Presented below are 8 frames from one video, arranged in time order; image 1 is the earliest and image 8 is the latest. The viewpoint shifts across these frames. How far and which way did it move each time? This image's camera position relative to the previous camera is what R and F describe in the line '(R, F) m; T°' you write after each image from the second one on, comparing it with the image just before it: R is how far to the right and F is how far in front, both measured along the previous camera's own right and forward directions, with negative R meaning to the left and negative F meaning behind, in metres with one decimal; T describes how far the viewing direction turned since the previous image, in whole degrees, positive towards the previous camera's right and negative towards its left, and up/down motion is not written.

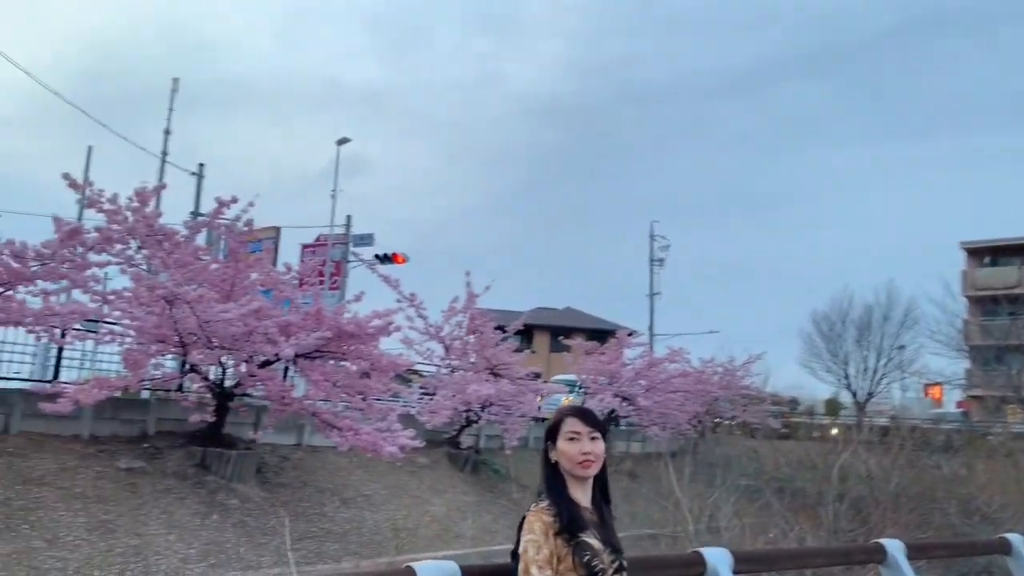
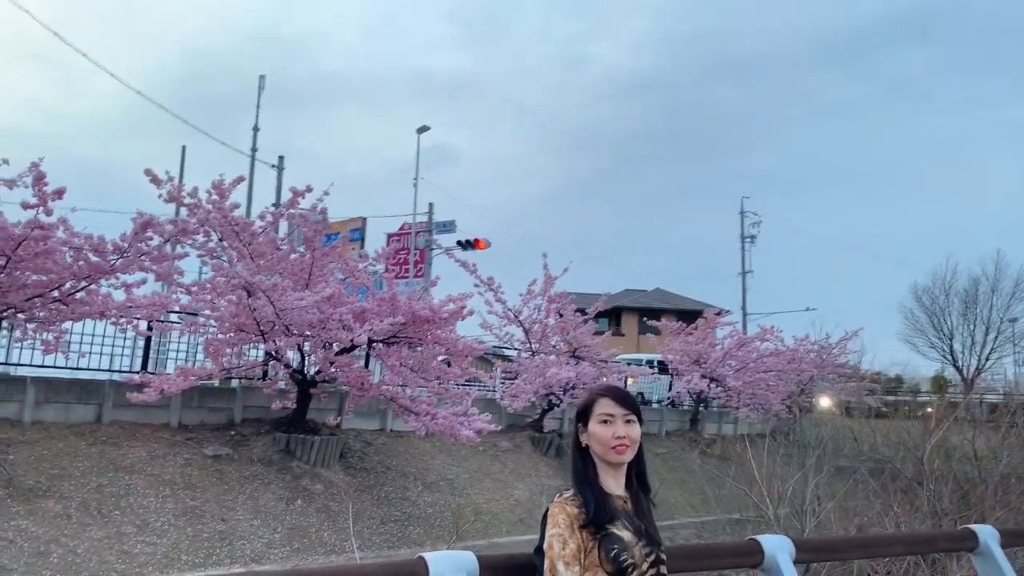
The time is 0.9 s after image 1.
(+0.2, +0.2) m; -6°
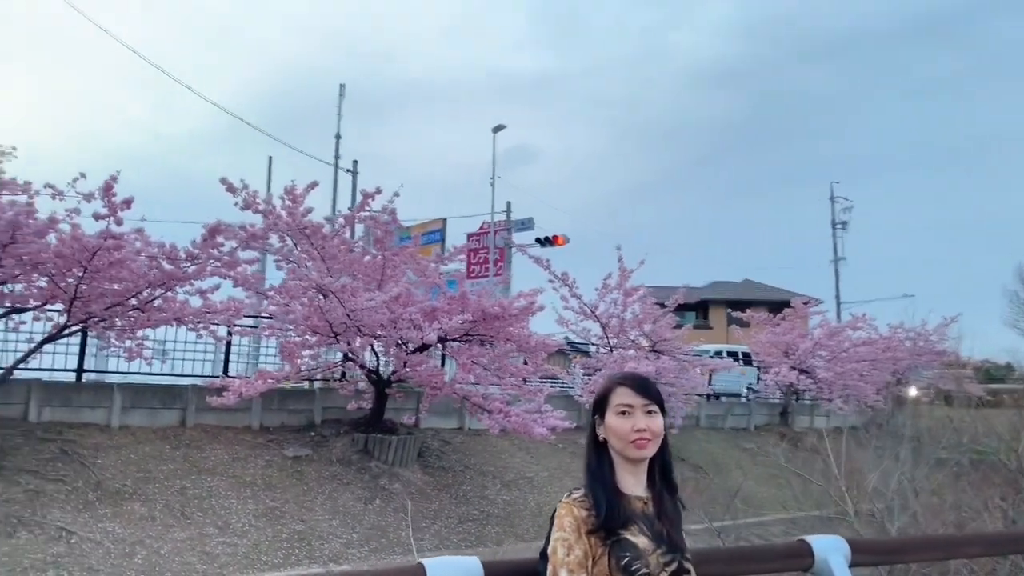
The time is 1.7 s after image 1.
(+0.2, +0.2) m; -6°
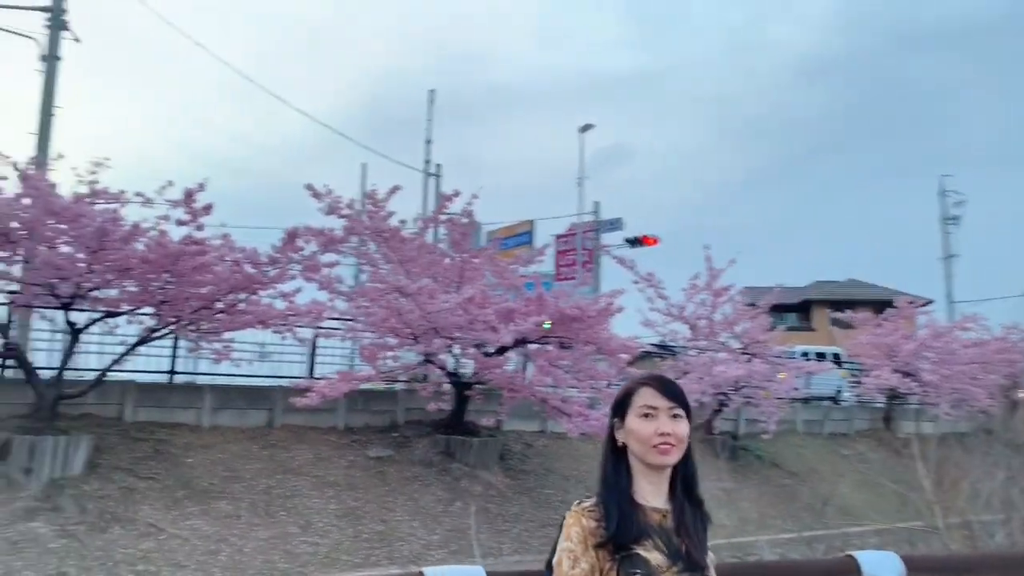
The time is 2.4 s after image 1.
(+0.2, +0.1) m; -6°
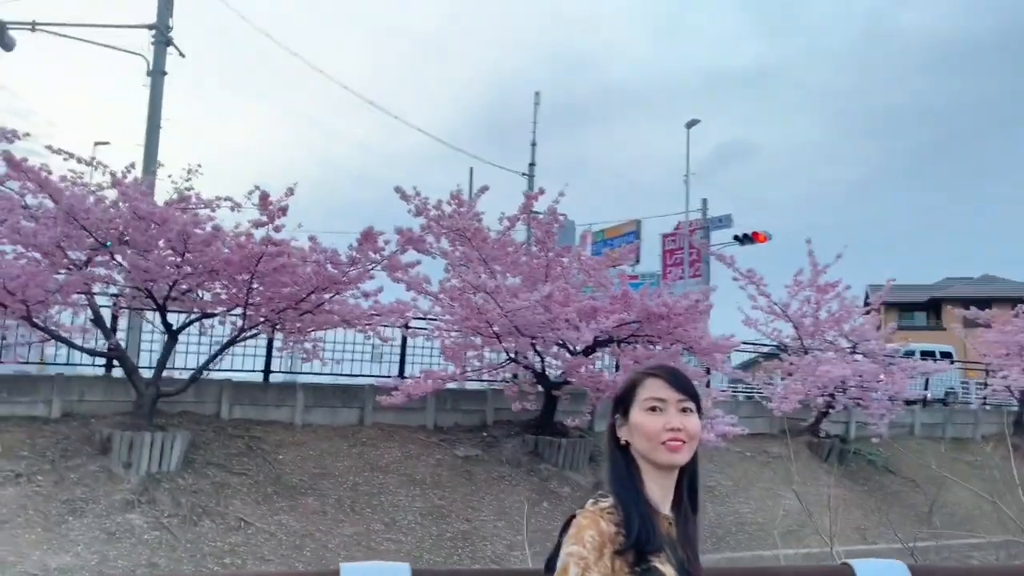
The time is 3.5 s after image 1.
(+0.3, +0.2) m; -7°
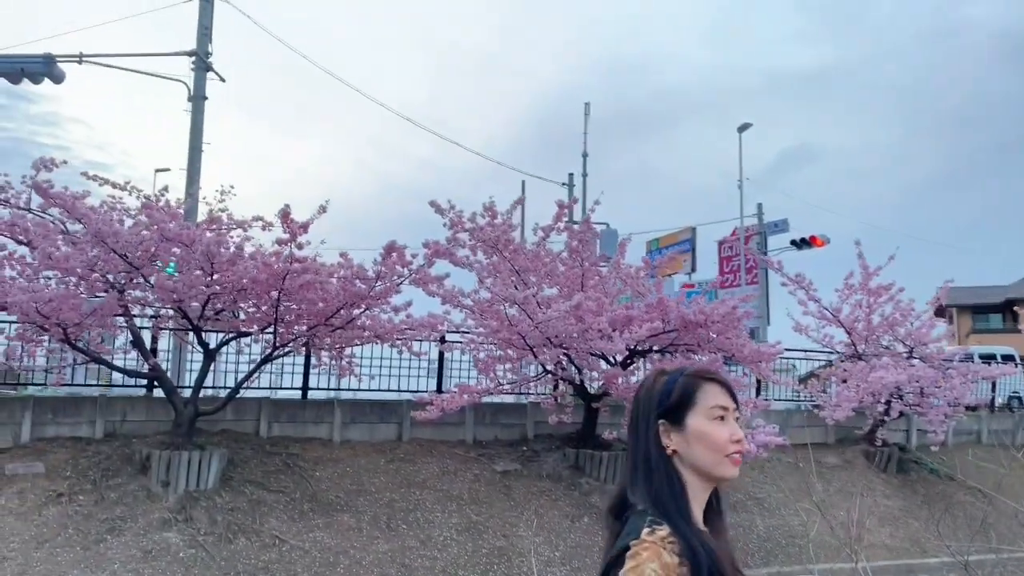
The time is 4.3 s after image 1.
(+0.3, +0.1) m; -4°
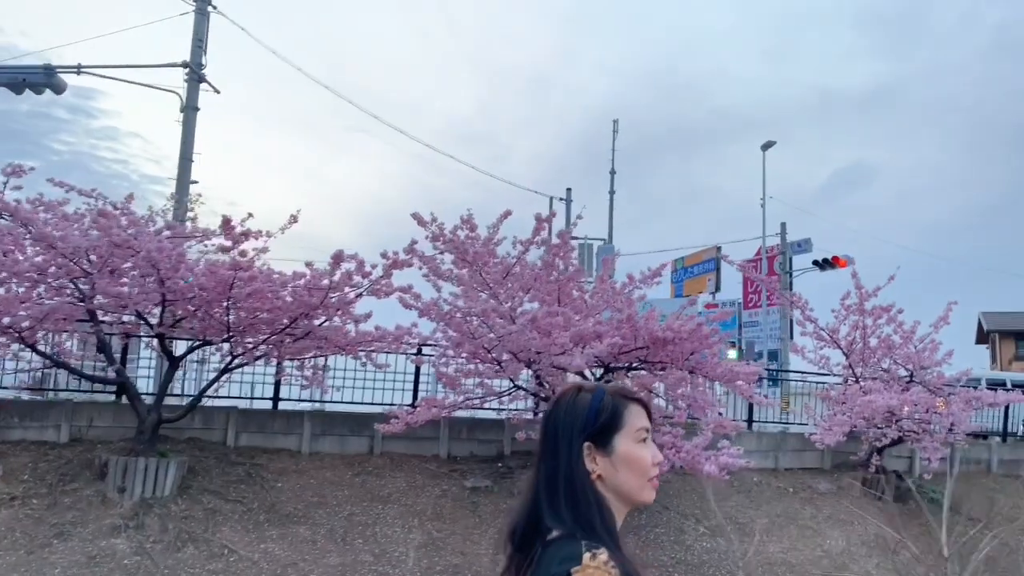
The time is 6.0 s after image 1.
(+0.8, +0.2) m; -3°
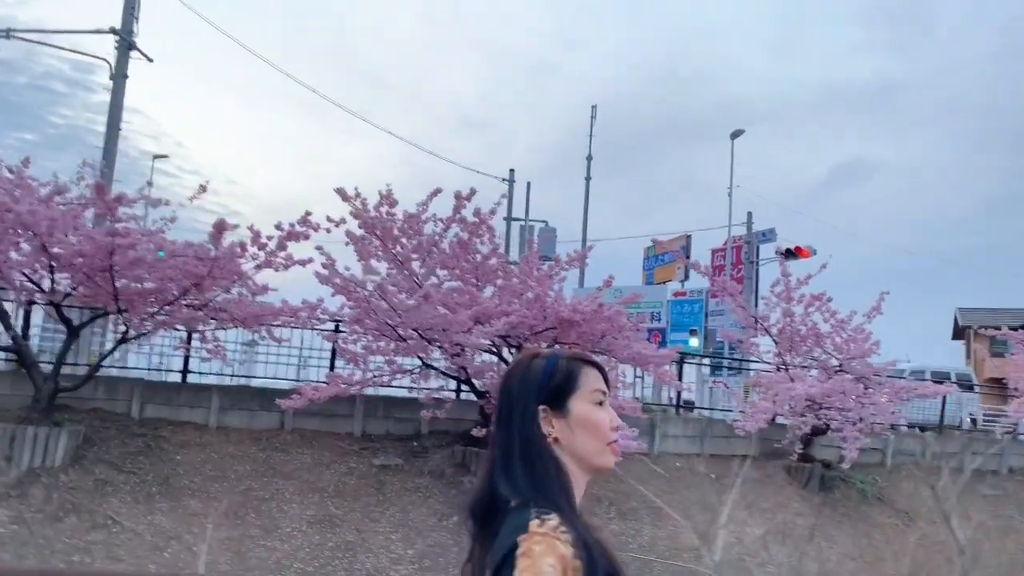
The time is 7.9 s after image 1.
(+0.9, +0.1) m; 0°
